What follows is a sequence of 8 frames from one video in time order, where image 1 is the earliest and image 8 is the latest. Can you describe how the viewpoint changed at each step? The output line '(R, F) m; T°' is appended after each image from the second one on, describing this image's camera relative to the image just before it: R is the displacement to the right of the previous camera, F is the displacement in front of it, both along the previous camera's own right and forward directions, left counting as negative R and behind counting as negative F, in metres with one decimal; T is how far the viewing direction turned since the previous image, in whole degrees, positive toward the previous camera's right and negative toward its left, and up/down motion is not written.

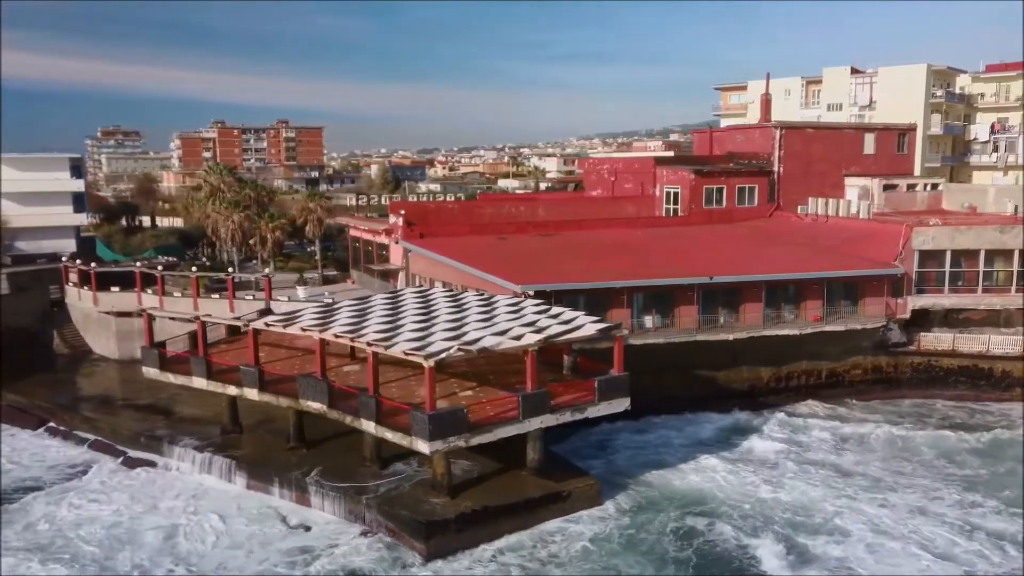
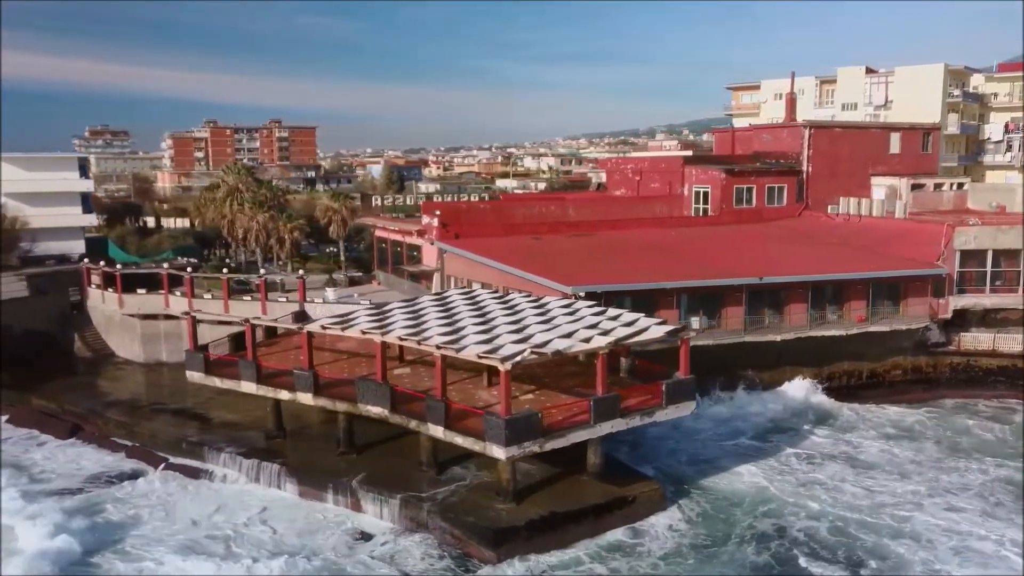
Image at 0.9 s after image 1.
(-1.6, +0.3) m; +1°
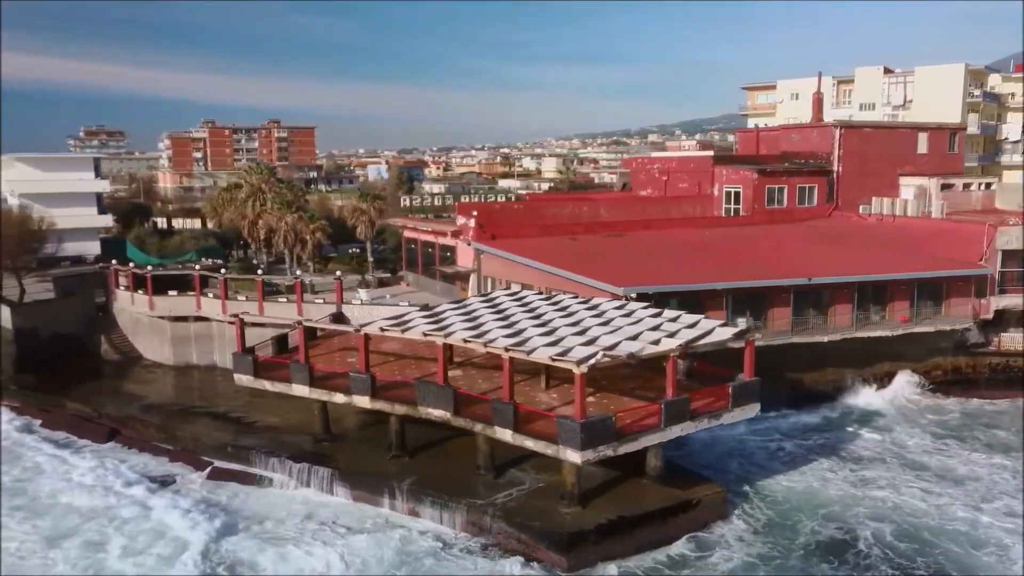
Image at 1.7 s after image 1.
(-1.4, +0.2) m; 0°
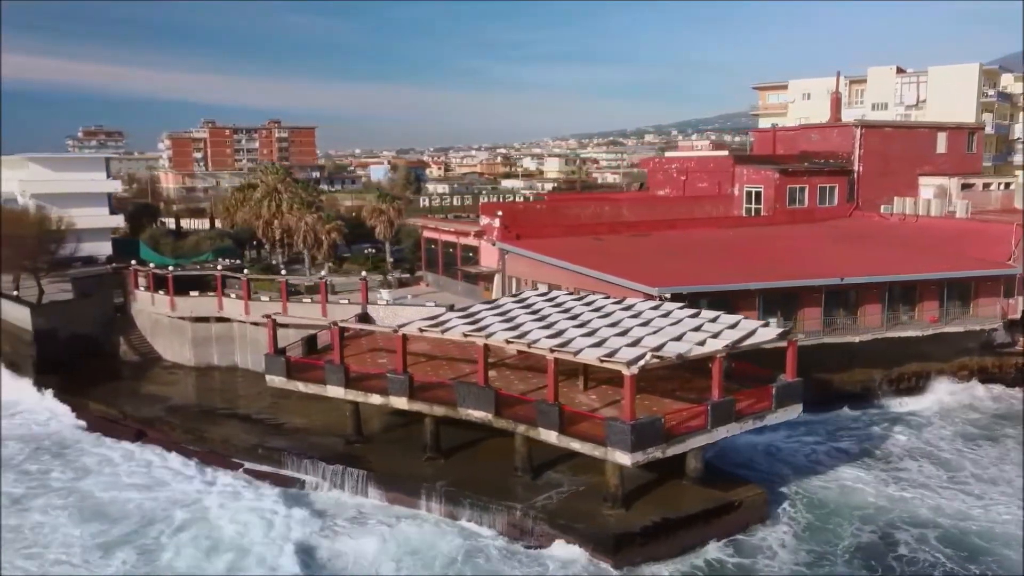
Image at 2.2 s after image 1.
(-0.9, +0.1) m; 0°
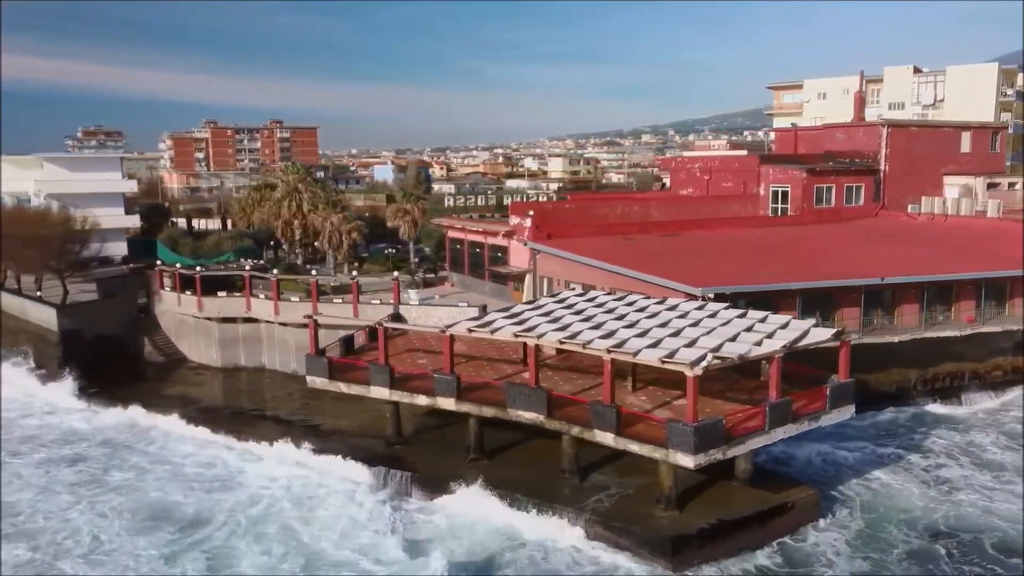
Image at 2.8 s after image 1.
(-1.1, +0.1) m; 0°
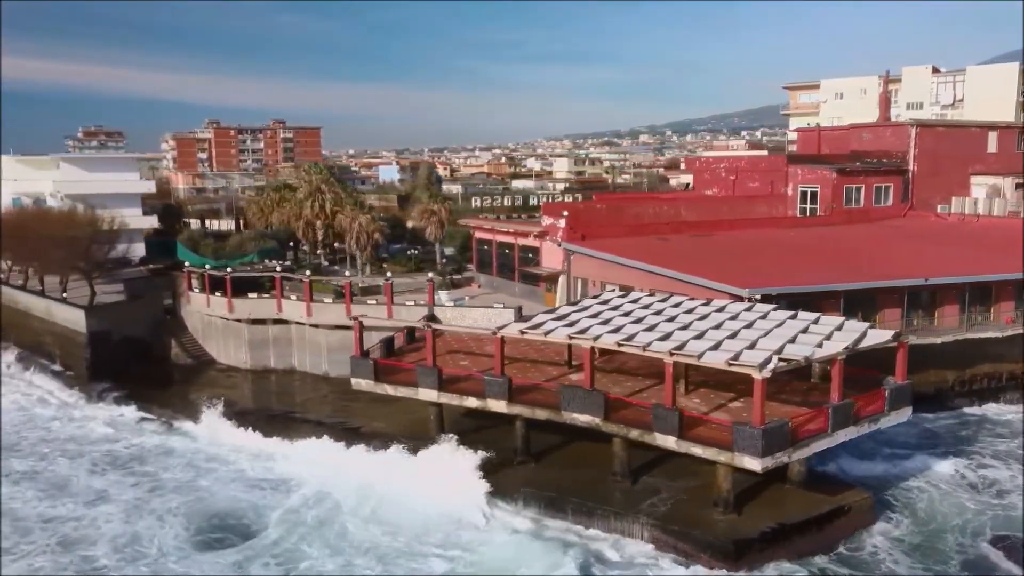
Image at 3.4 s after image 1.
(-1.1, +0.1) m; 0°
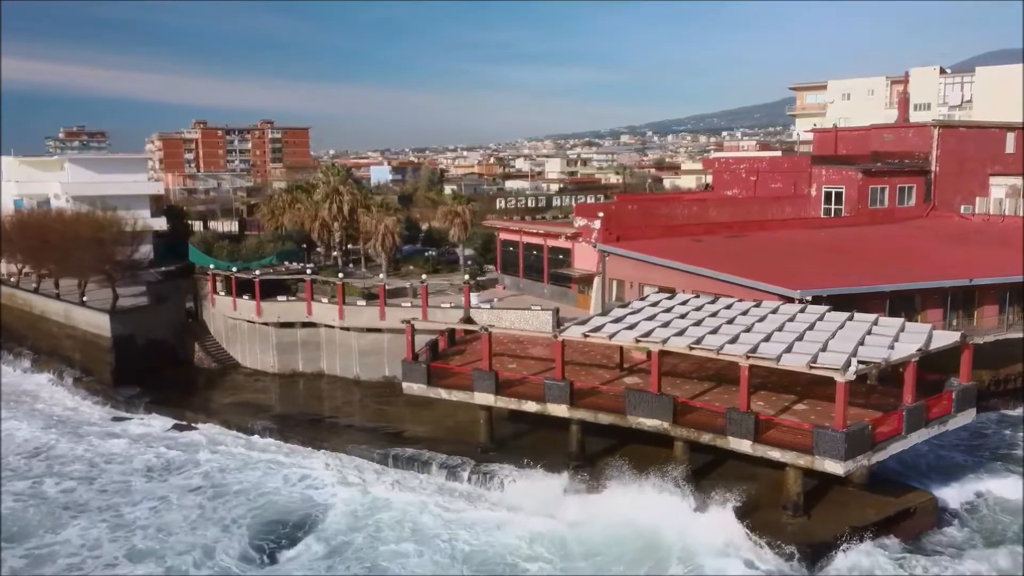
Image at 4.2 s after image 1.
(-1.6, +0.2) m; +1°
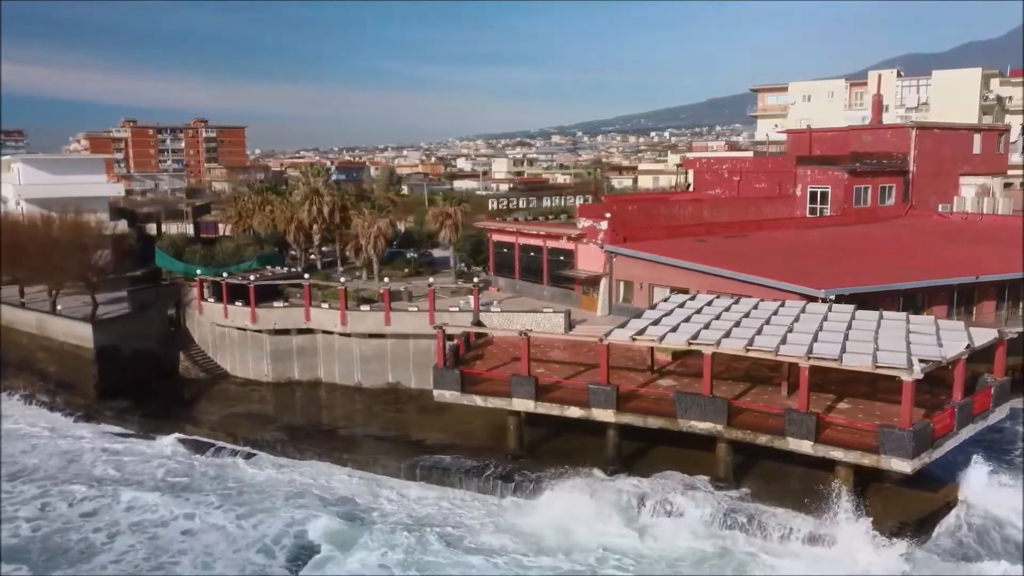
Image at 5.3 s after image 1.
(-2.3, +0.4) m; +5°
